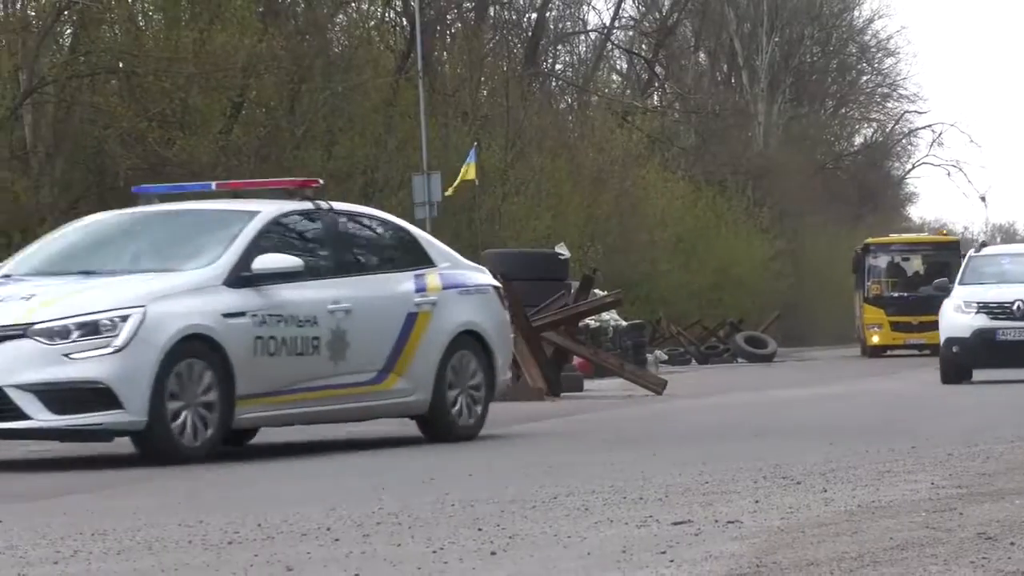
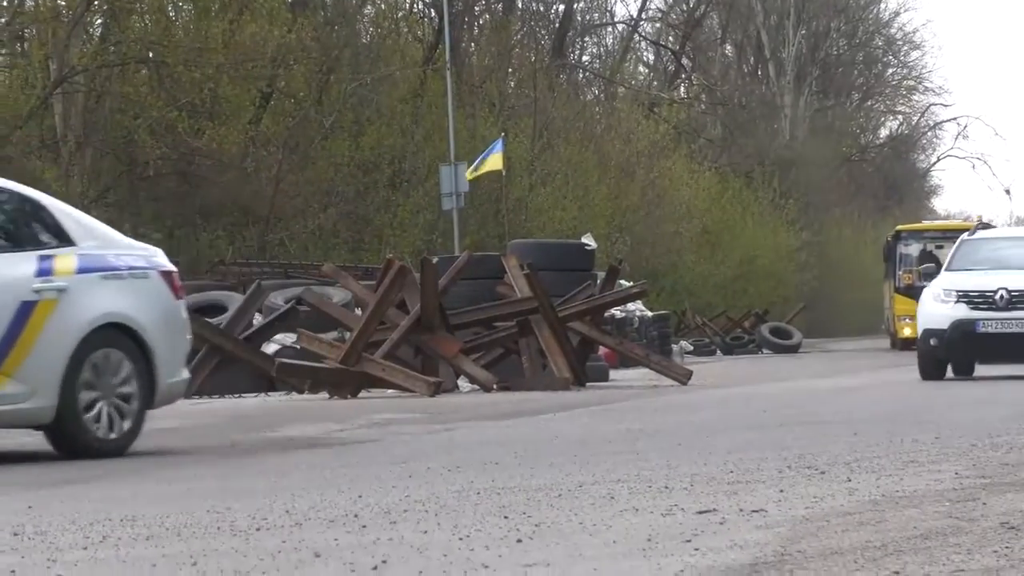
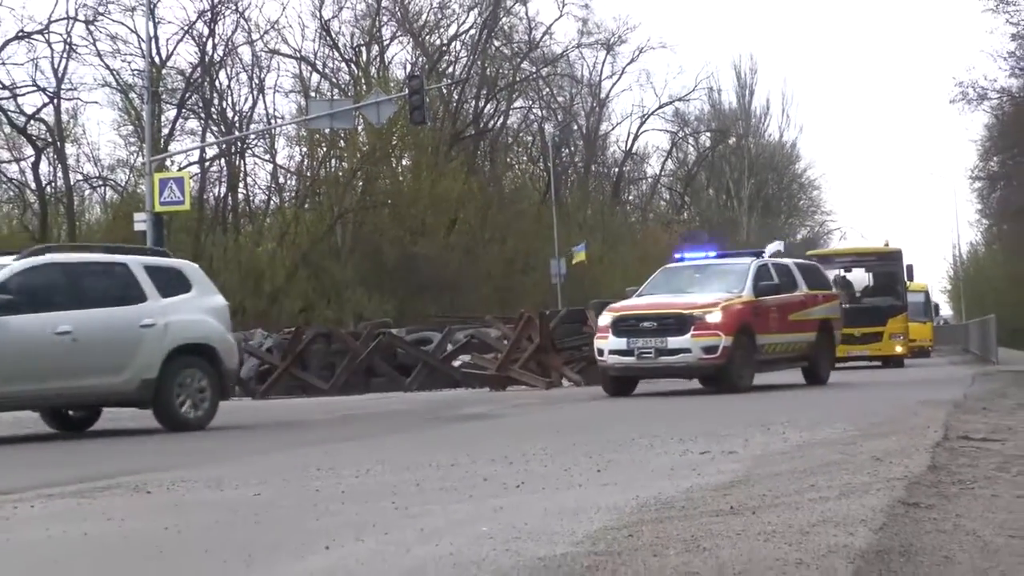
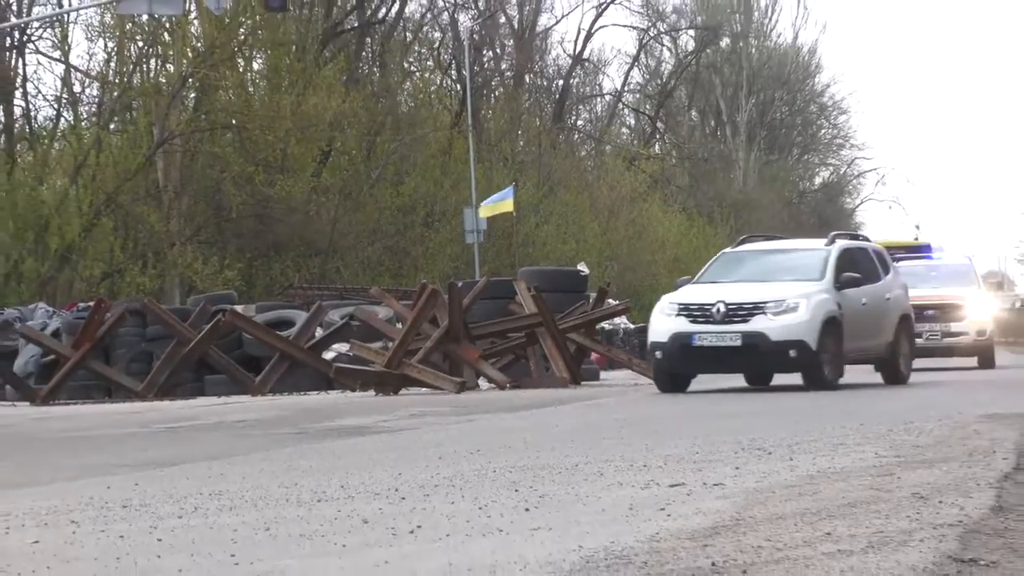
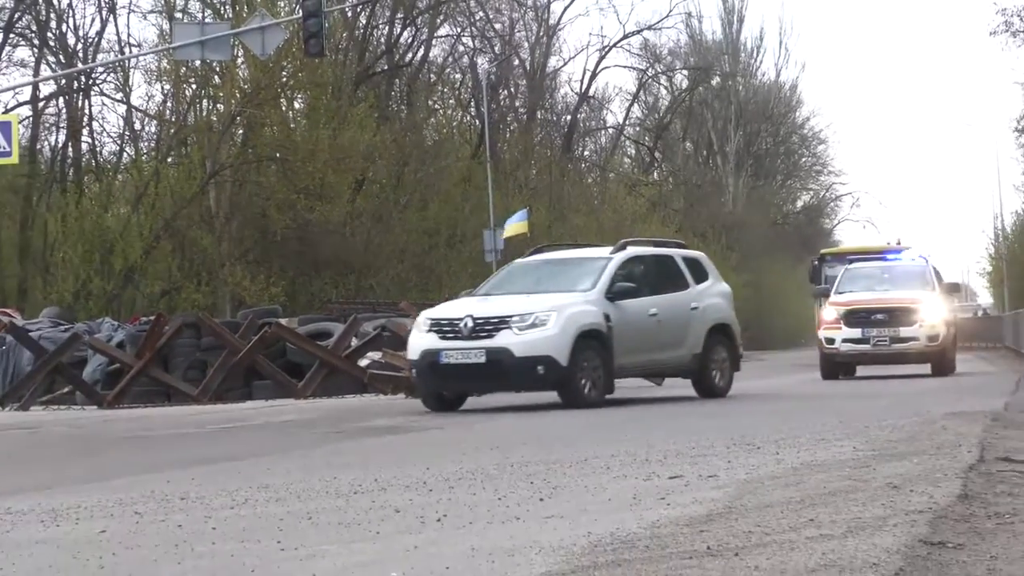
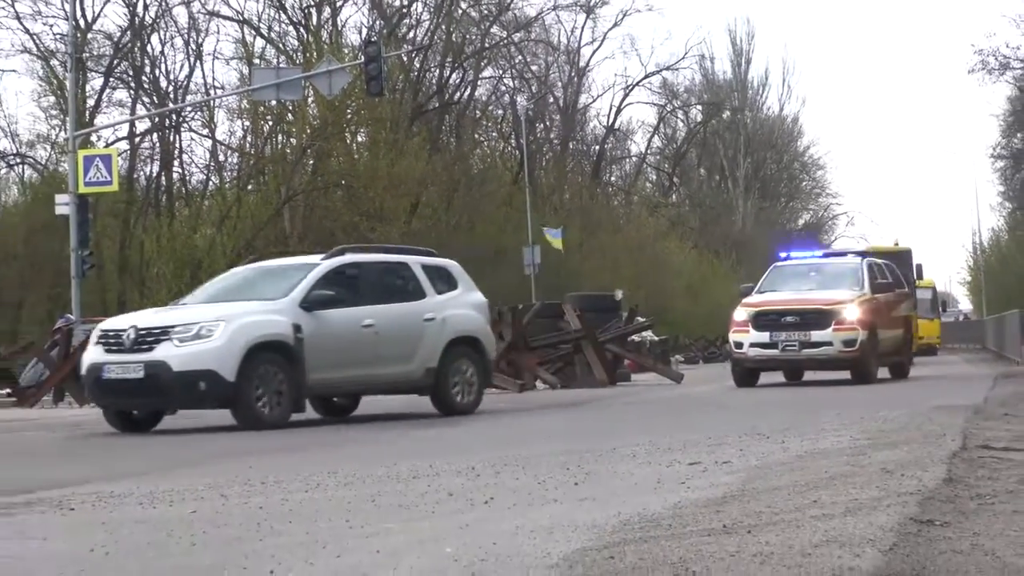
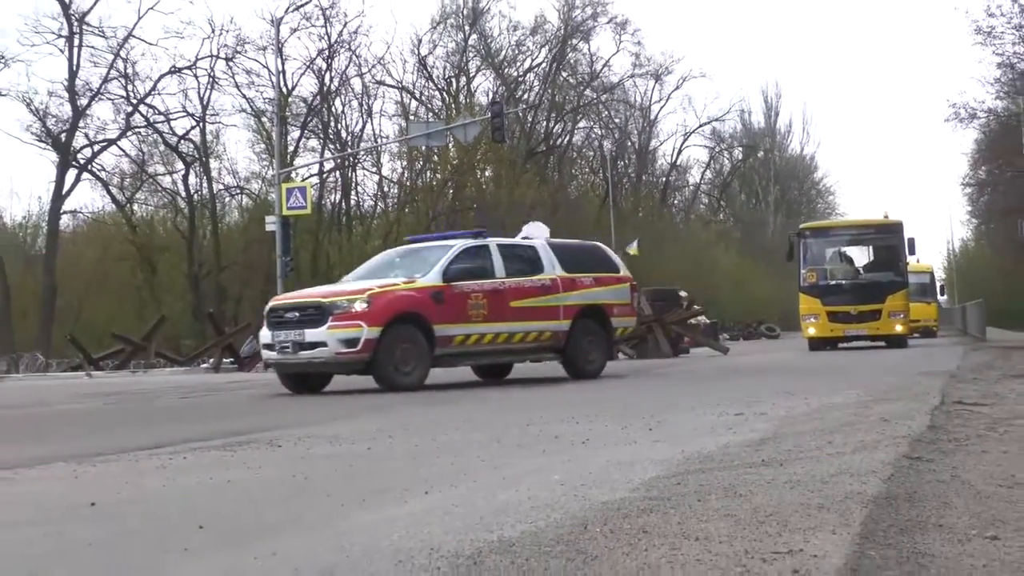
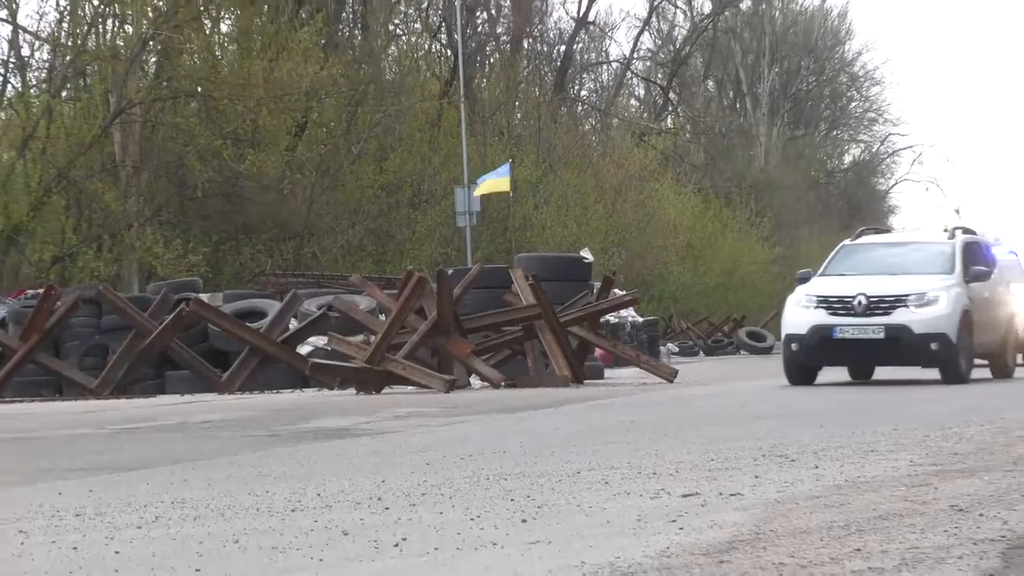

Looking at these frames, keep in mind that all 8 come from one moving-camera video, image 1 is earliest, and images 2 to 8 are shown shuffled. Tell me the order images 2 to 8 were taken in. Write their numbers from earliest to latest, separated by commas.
2, 8, 4, 5, 6, 3, 7
